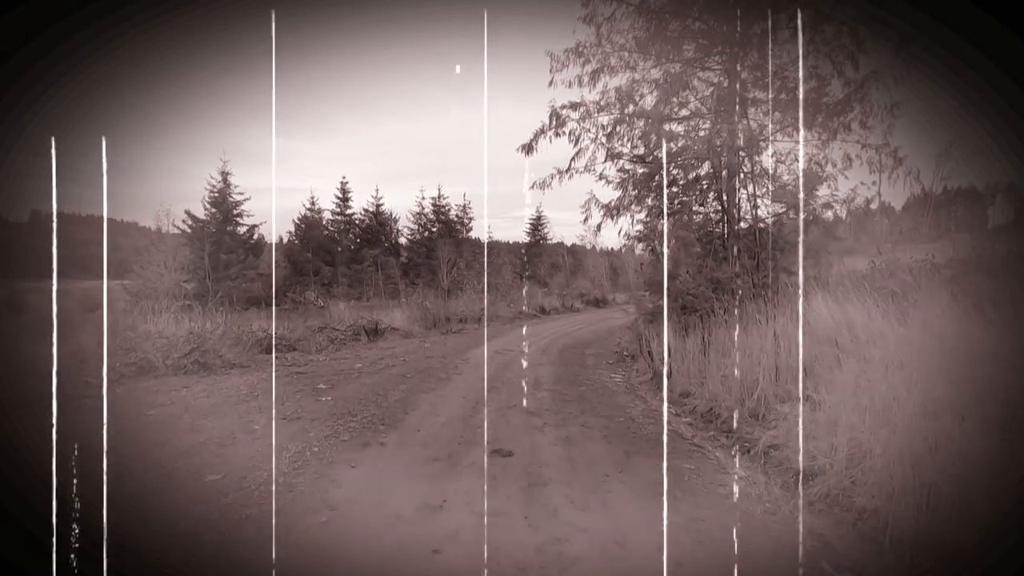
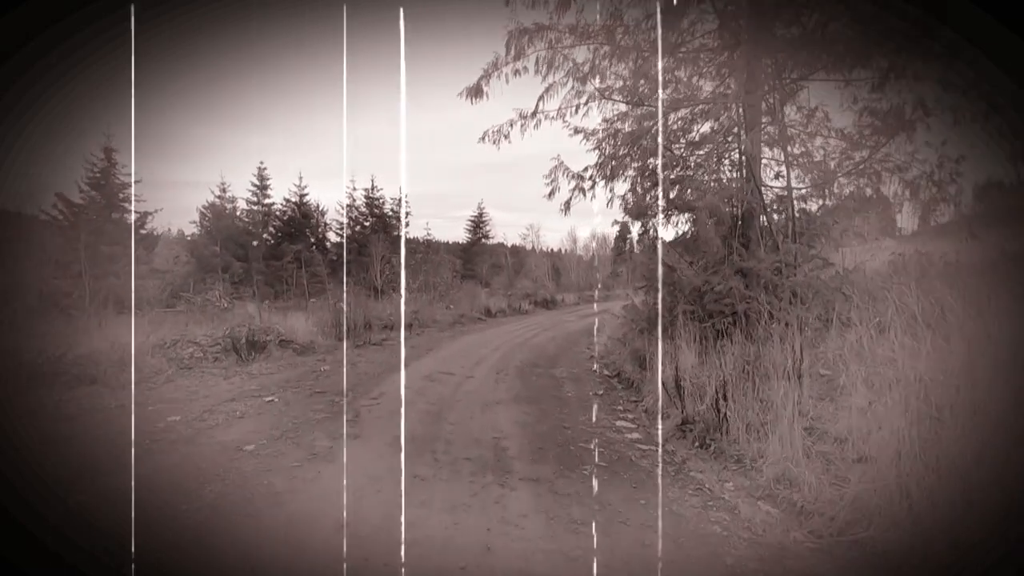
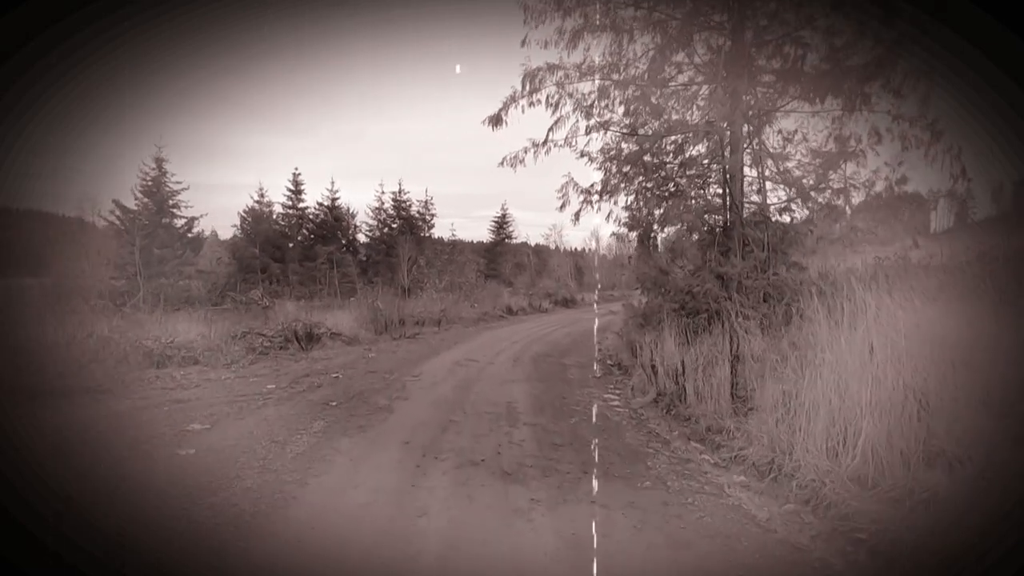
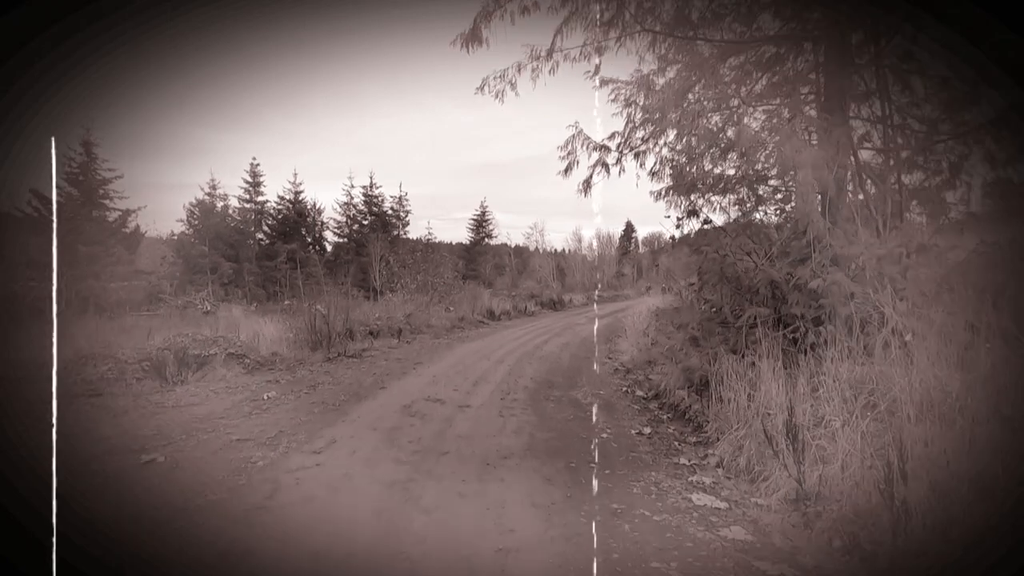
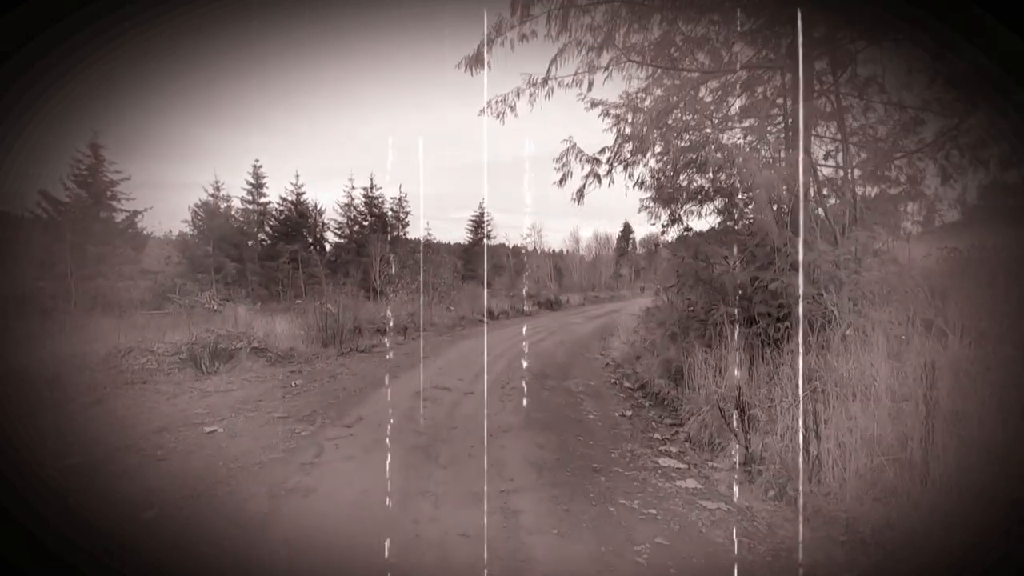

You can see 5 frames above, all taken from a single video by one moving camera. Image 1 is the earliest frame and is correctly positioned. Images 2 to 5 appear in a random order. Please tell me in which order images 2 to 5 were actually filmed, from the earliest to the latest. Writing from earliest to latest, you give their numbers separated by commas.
3, 2, 5, 4
